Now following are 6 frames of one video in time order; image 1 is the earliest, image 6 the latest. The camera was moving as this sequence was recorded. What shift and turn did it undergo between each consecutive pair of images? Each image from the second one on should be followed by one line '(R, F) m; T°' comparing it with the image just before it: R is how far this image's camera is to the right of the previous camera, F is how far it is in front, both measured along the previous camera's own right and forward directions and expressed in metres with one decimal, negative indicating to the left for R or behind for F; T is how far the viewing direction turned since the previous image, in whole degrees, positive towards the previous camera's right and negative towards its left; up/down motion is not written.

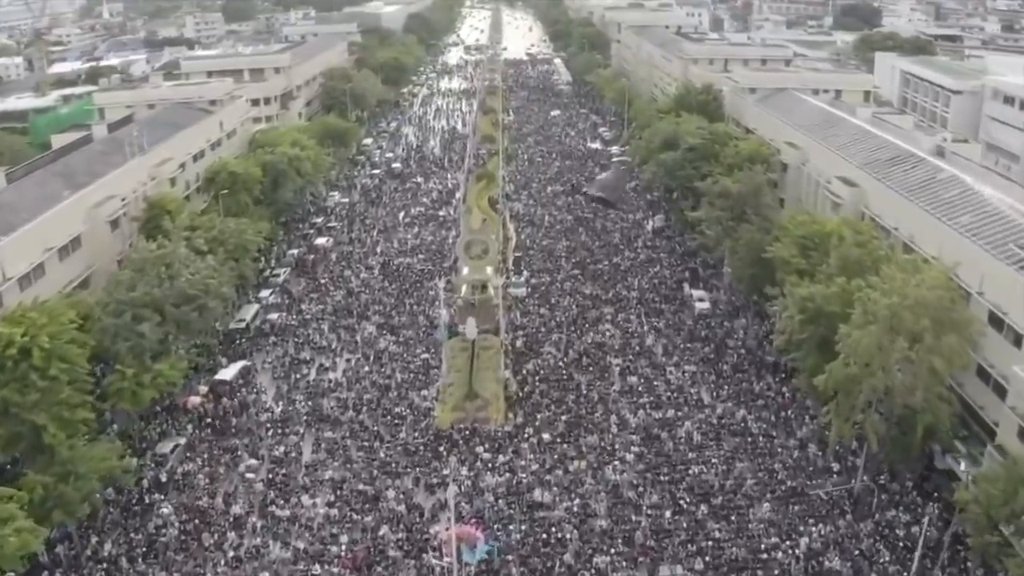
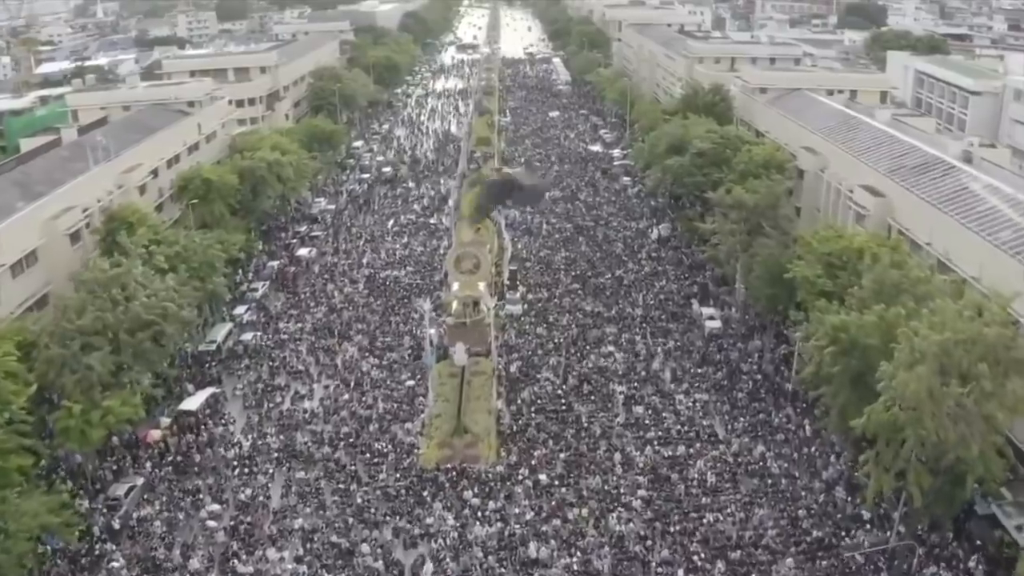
(+0.2, +3.1) m; 0°
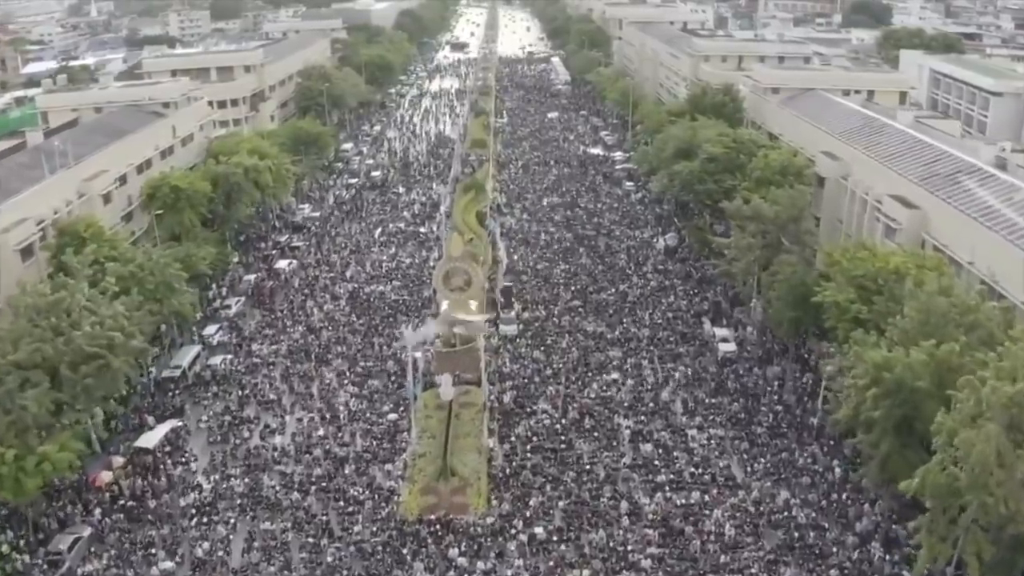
(+0.2, +3.2) m; 0°
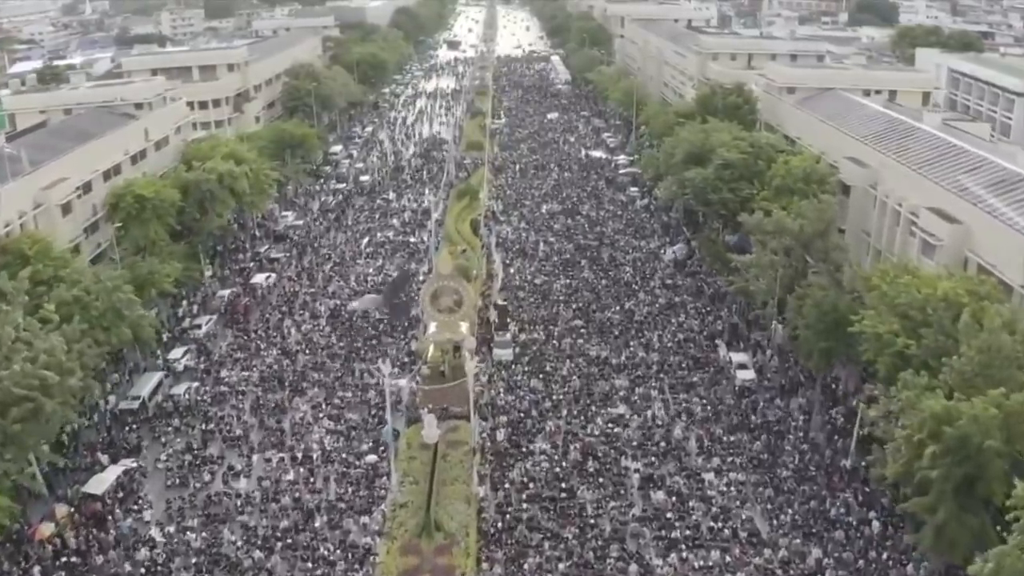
(+0.2, +3.2) m; 0°
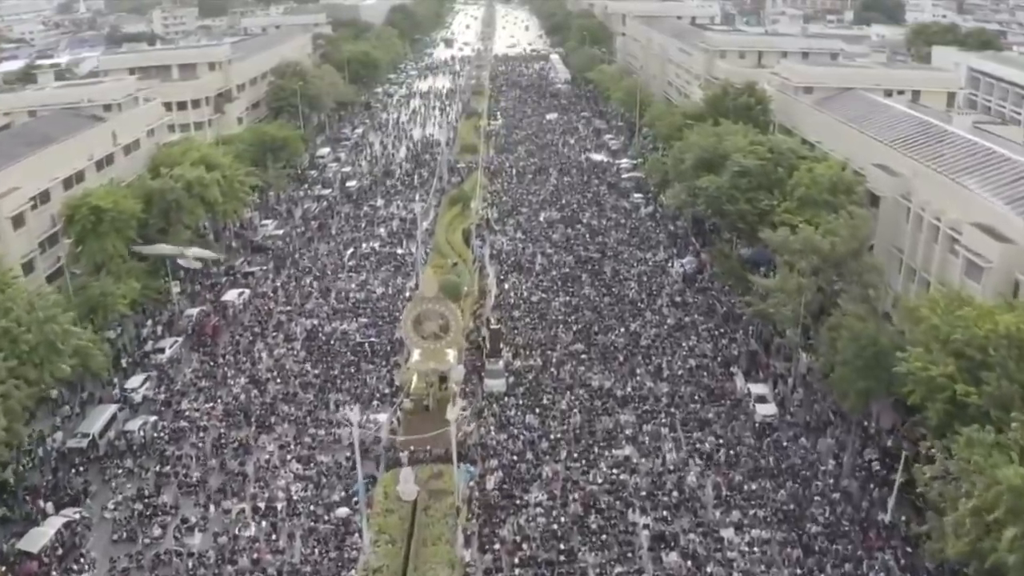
(+0.2, +3.1) m; 0°
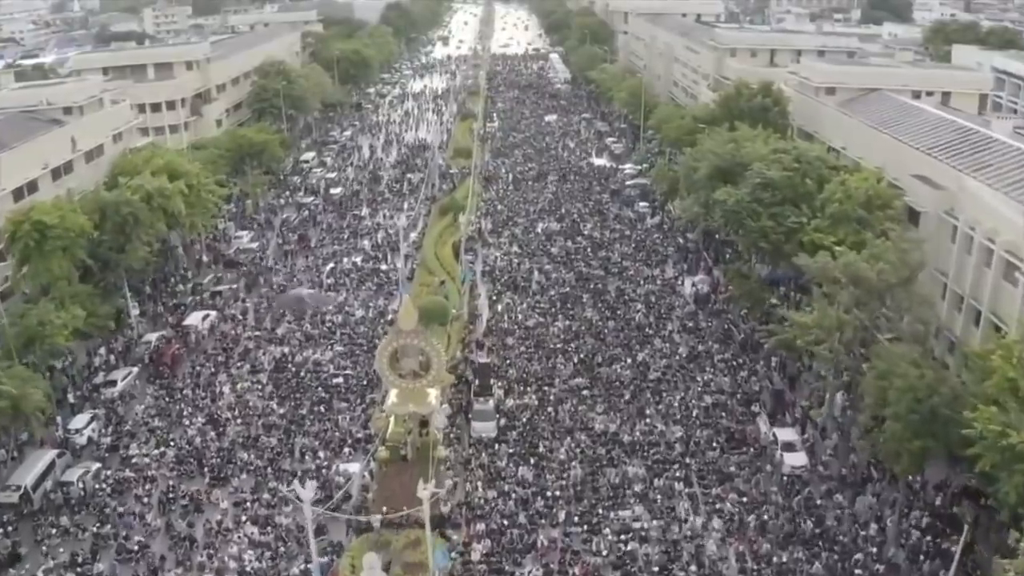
(+0.2, +3.4) m; 0°
